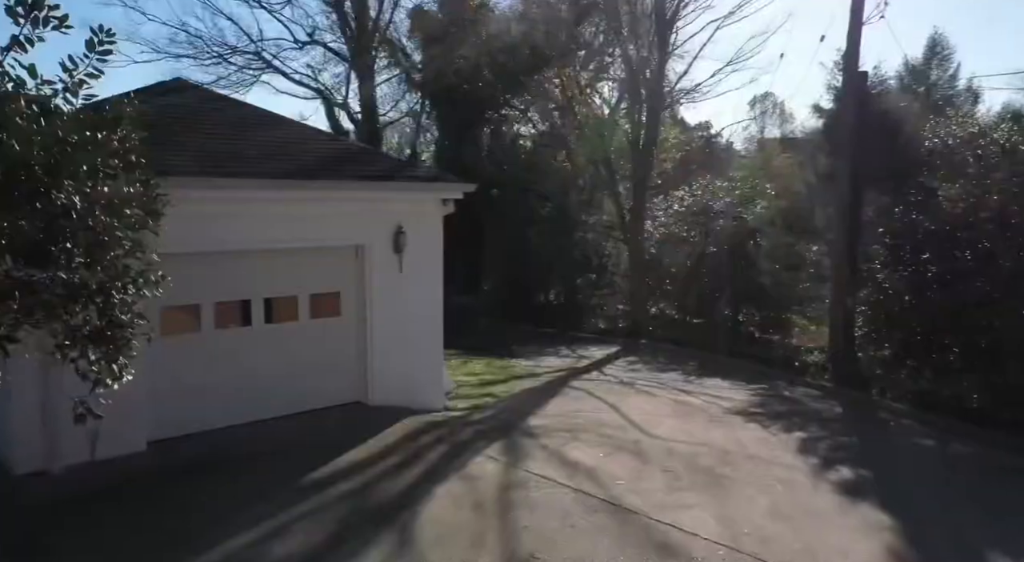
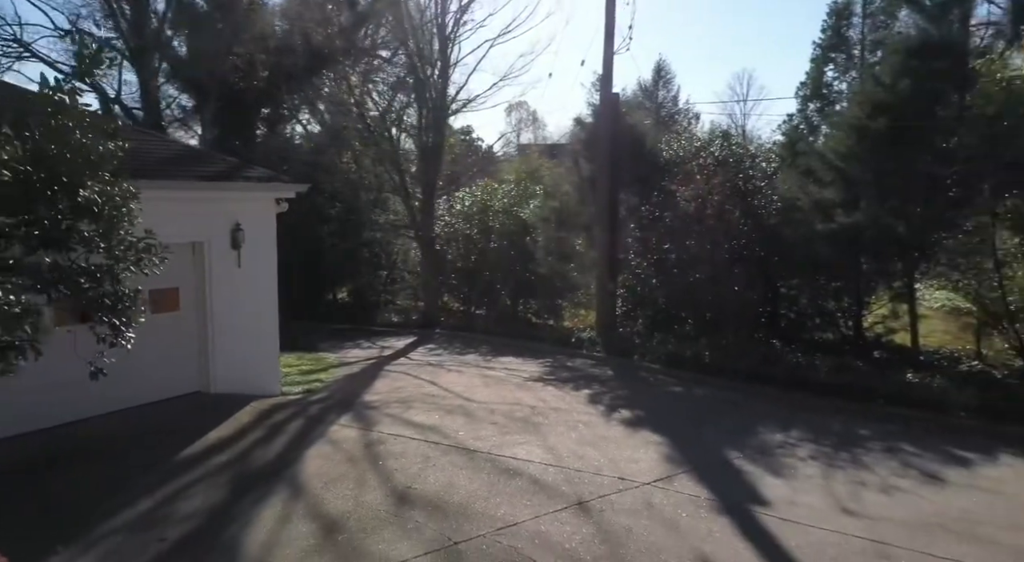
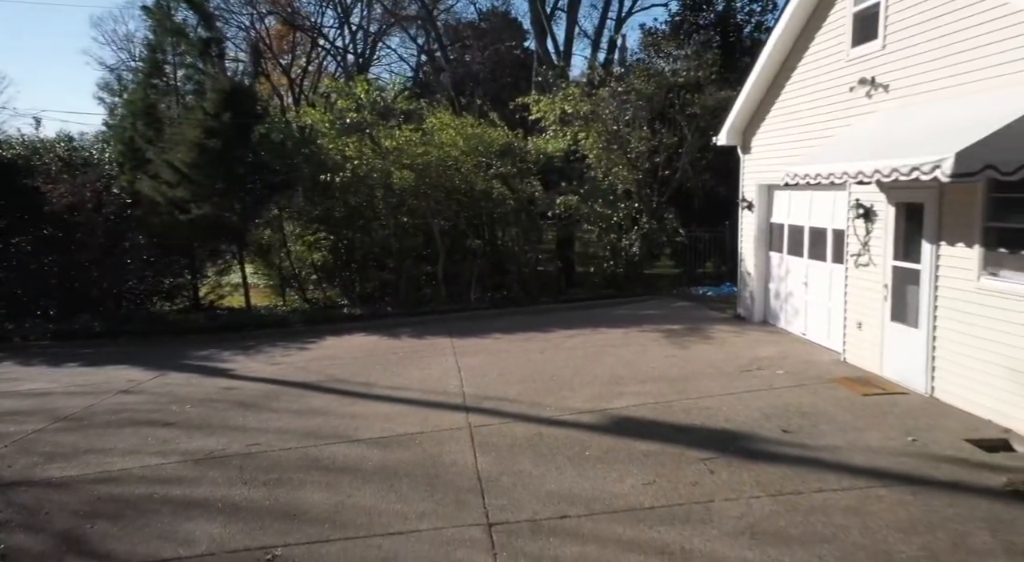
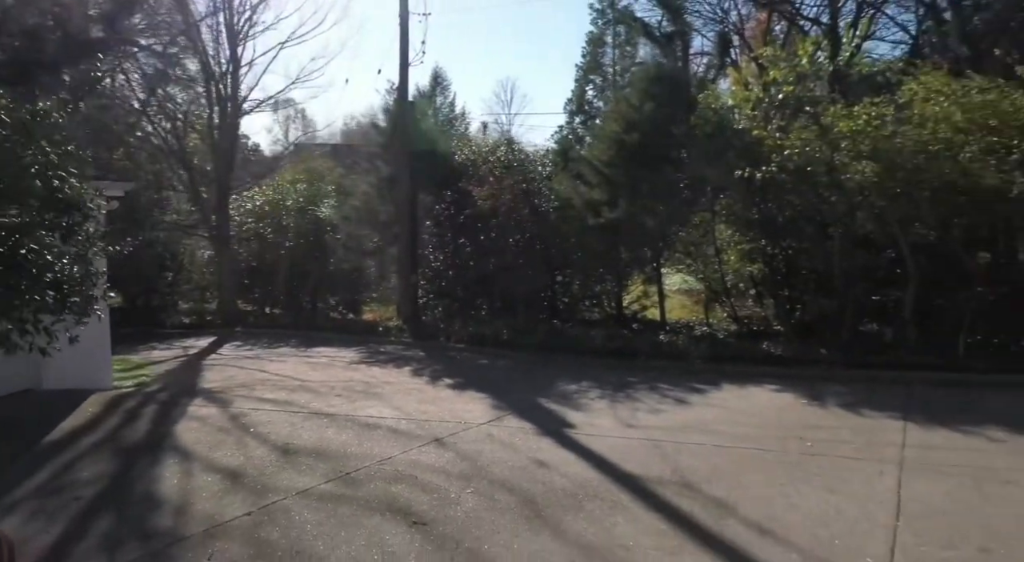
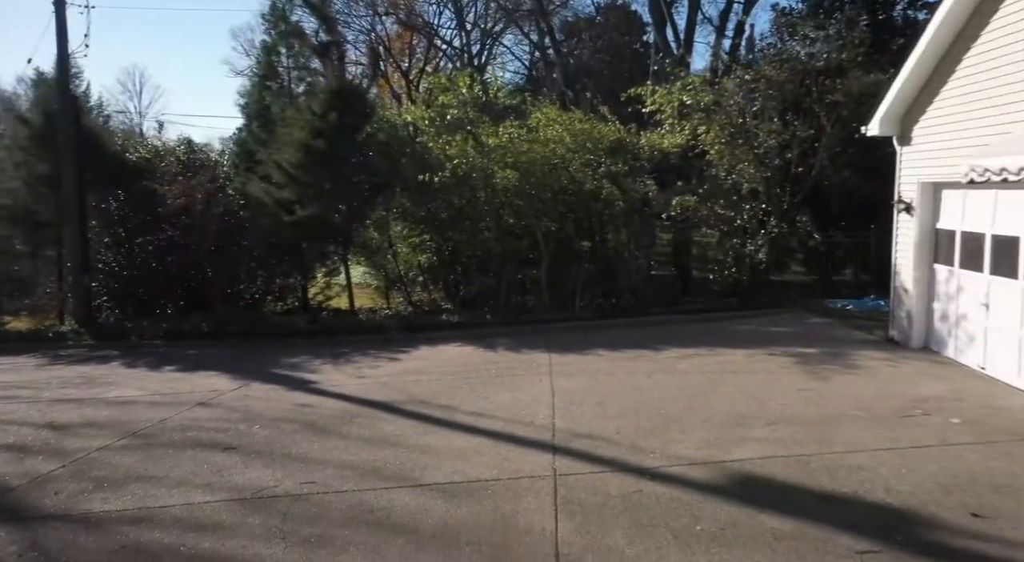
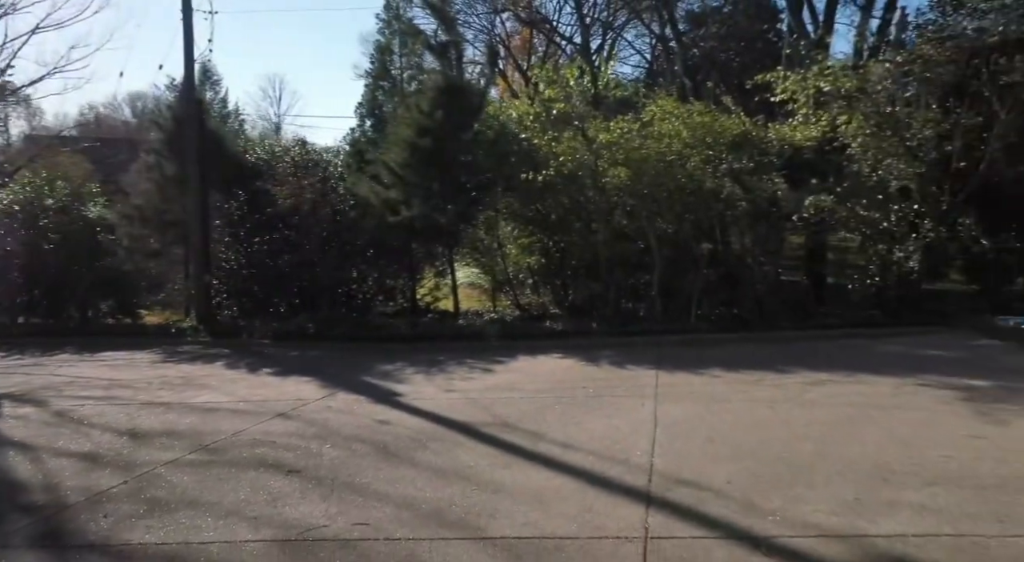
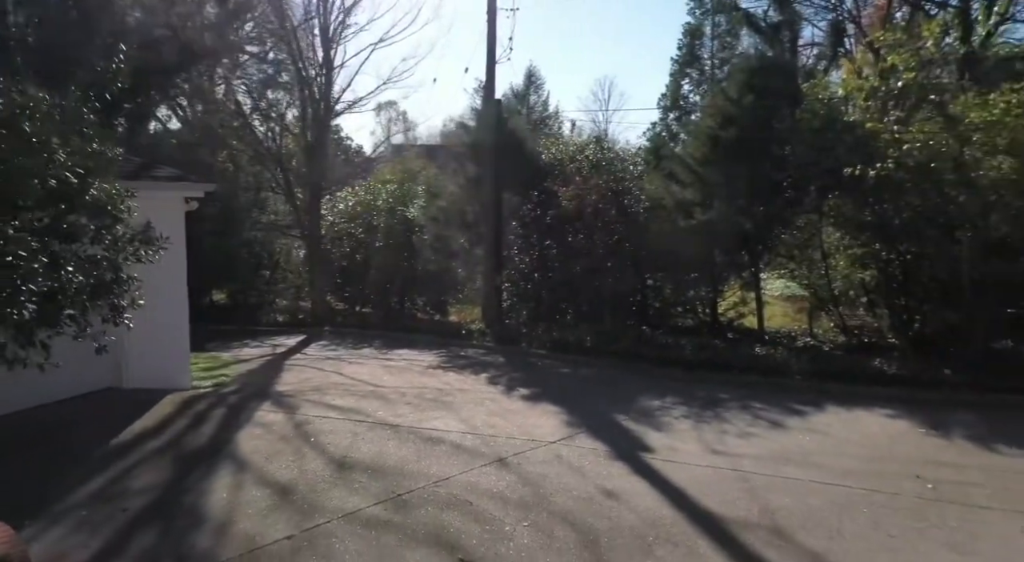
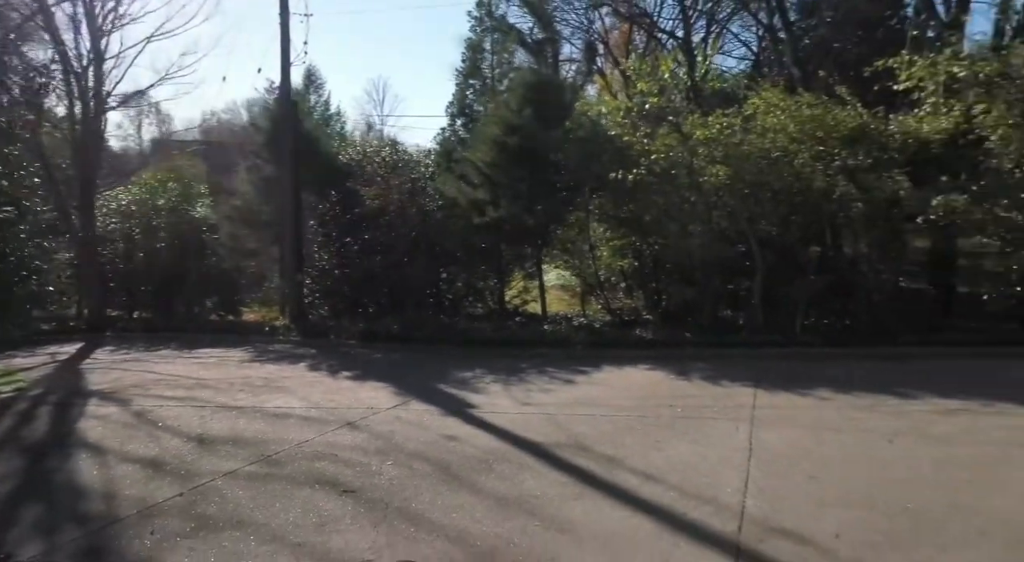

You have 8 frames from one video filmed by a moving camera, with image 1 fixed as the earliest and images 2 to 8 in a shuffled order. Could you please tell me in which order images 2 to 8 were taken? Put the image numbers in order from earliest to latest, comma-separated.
2, 7, 4, 8, 6, 5, 3
